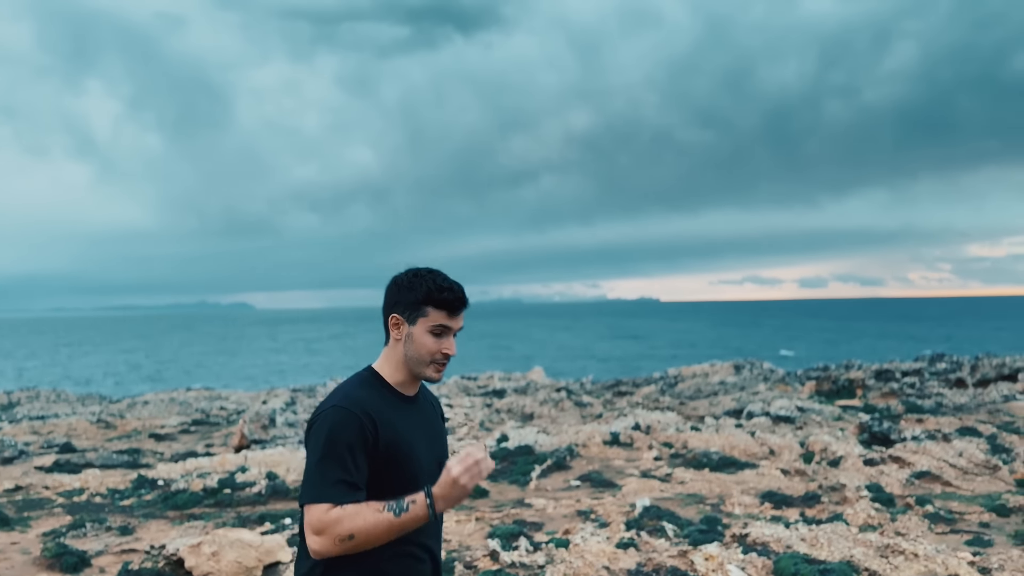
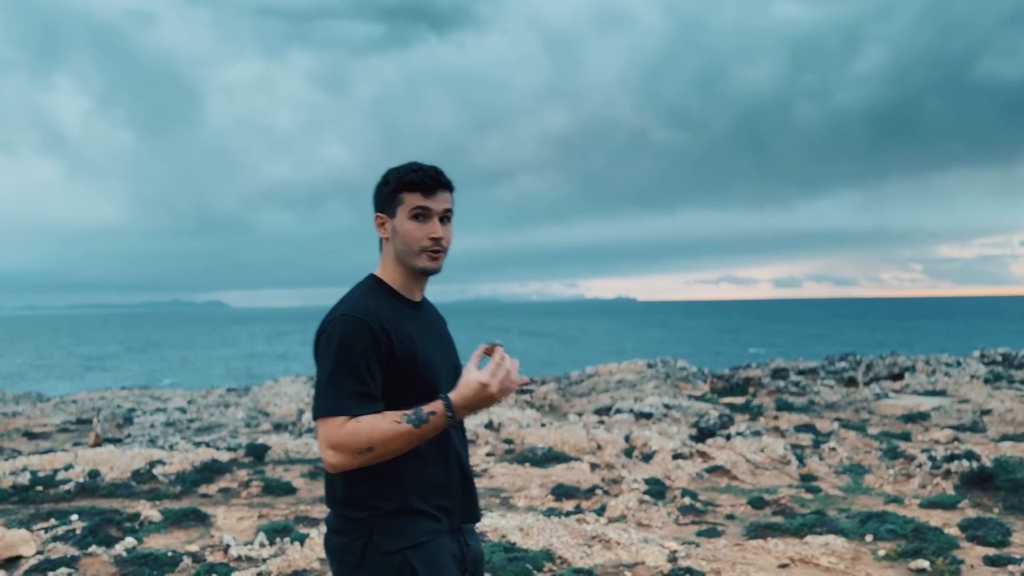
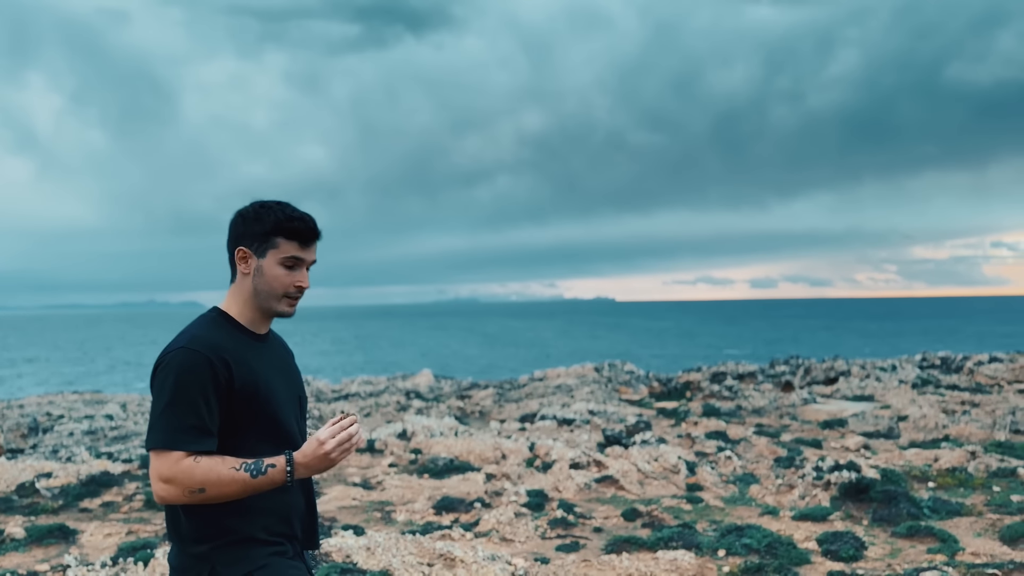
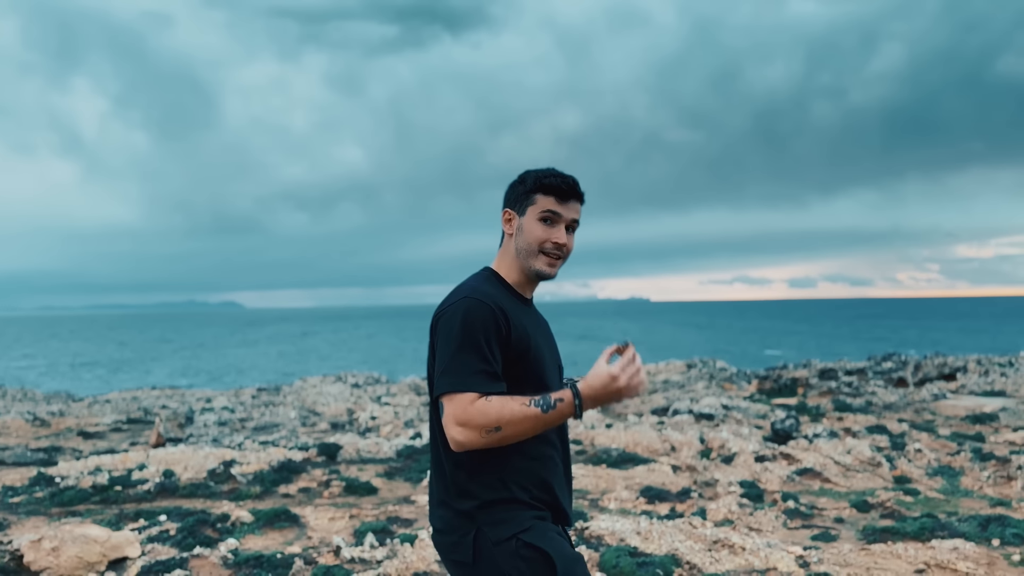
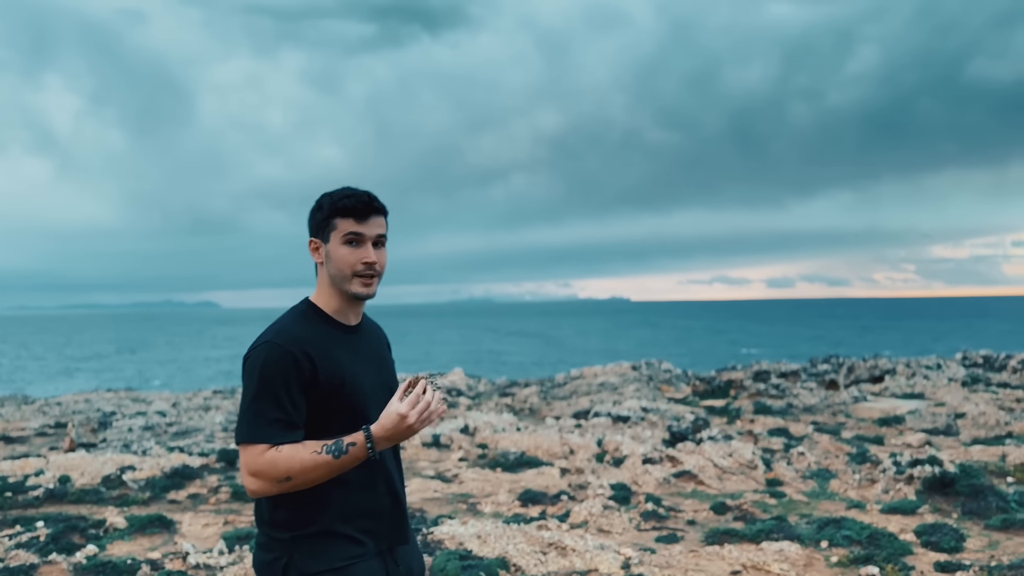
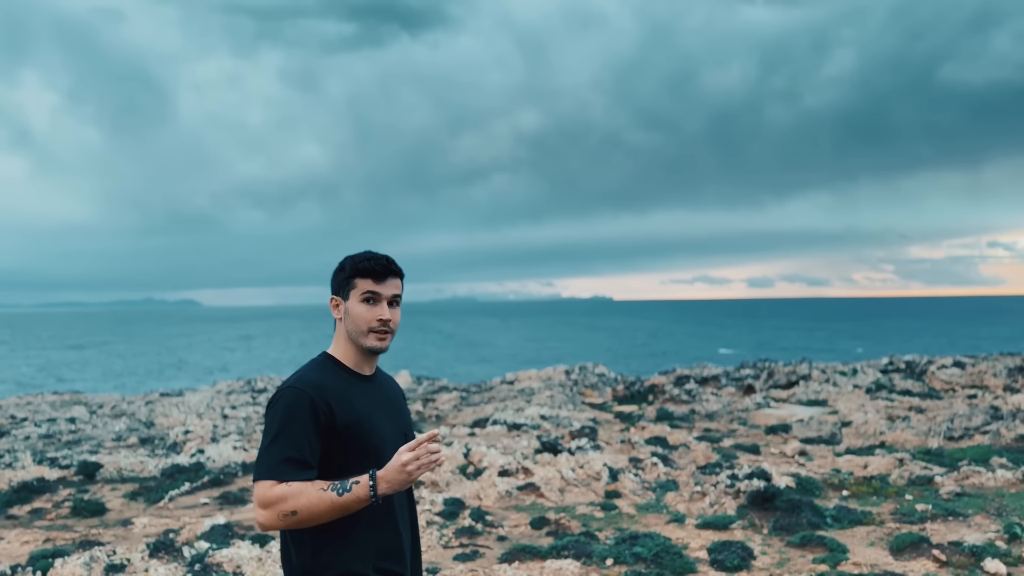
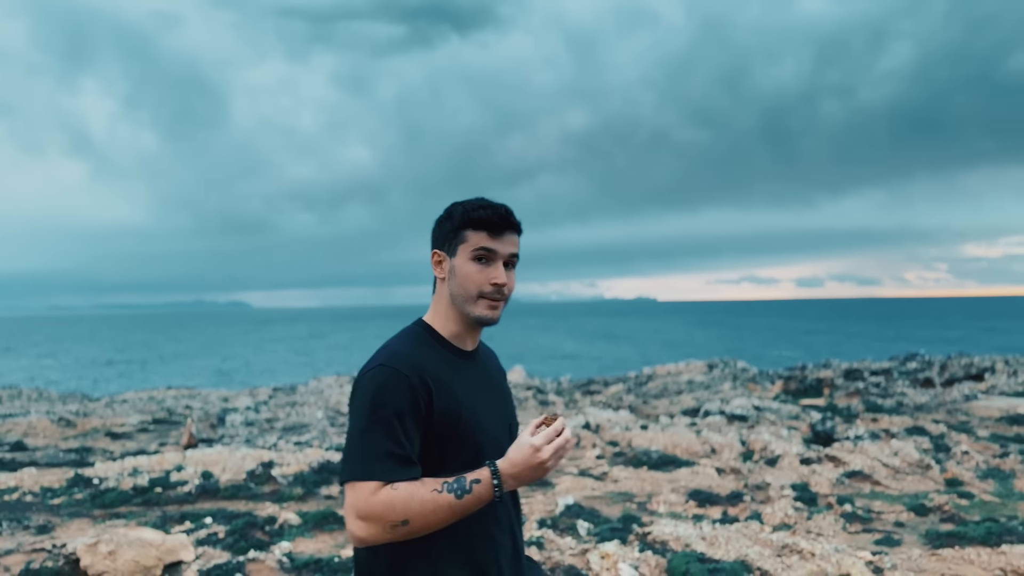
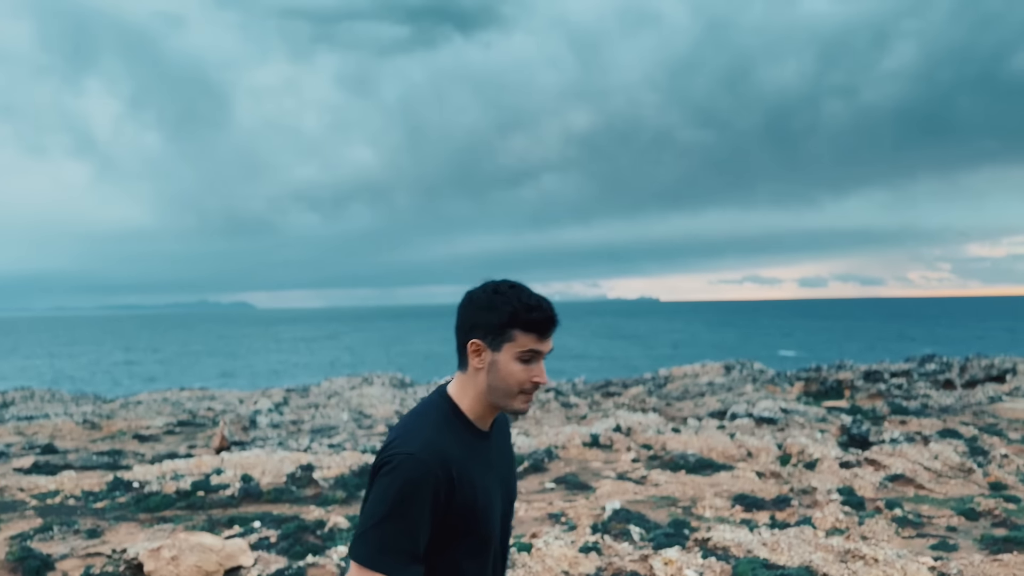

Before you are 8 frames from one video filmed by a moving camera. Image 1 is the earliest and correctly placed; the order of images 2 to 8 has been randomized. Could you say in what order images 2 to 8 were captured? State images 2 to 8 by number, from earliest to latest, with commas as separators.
8, 7, 4, 2, 5, 3, 6
